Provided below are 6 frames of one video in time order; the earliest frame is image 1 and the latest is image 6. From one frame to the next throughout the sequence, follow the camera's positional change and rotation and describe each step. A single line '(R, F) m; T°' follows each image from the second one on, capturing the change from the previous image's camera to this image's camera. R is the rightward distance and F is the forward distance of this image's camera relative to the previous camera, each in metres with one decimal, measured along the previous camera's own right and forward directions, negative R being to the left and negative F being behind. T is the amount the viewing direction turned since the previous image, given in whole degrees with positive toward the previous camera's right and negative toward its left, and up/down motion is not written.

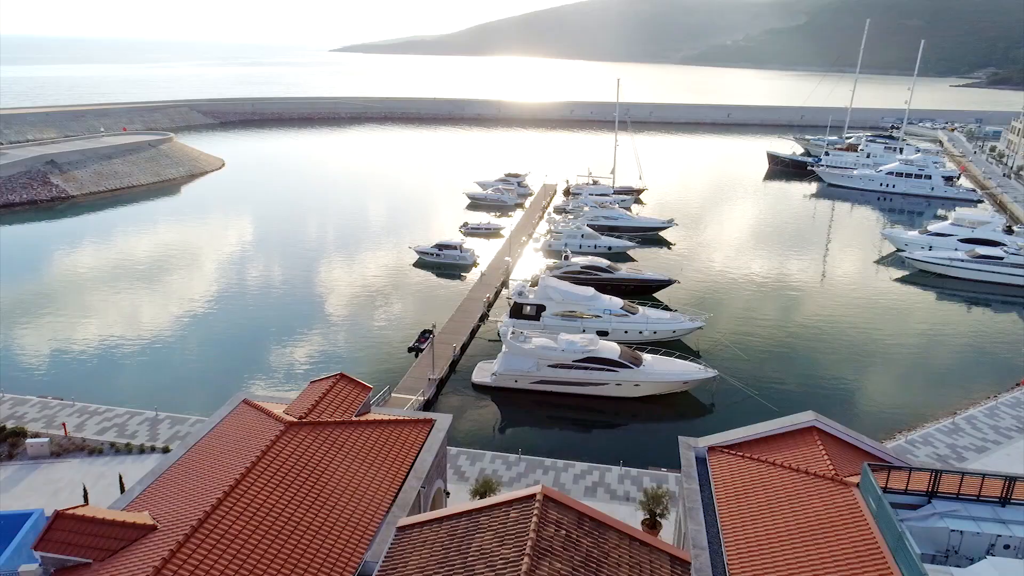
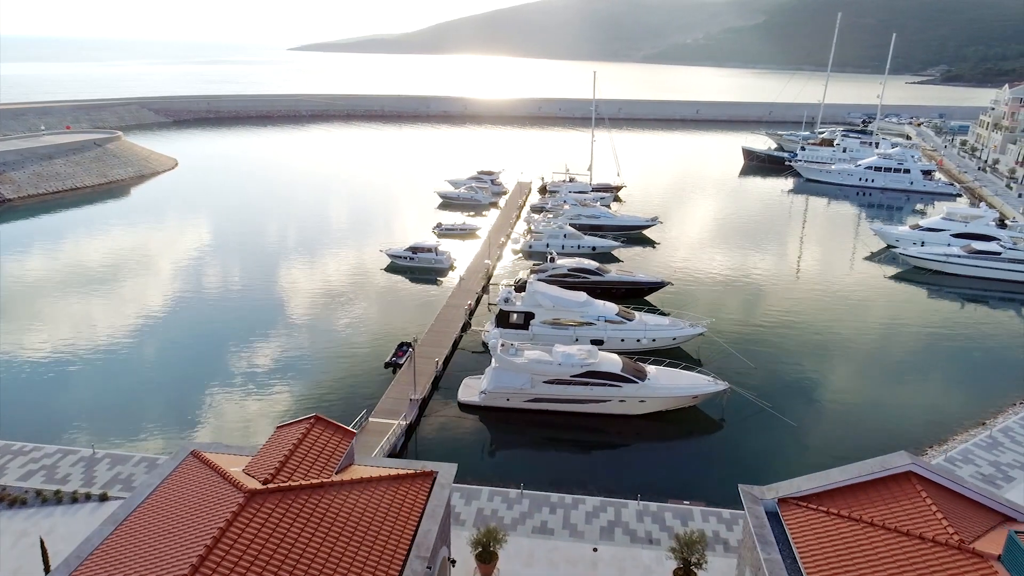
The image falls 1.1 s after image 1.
(-0.7, +2.0) m; +3°
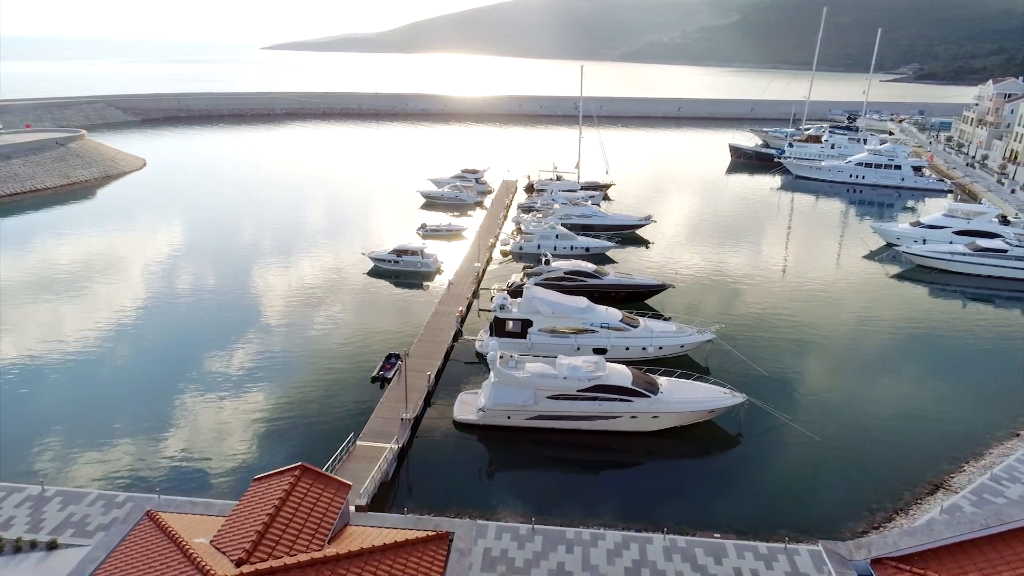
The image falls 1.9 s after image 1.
(-0.5, +1.5) m; +2°
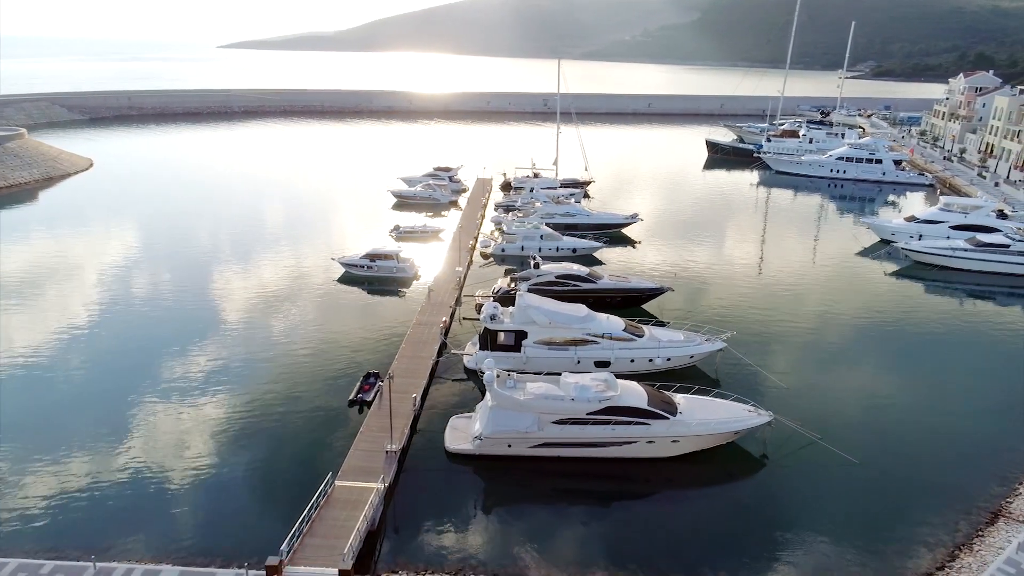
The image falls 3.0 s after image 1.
(-0.7, +2.0) m; +3°
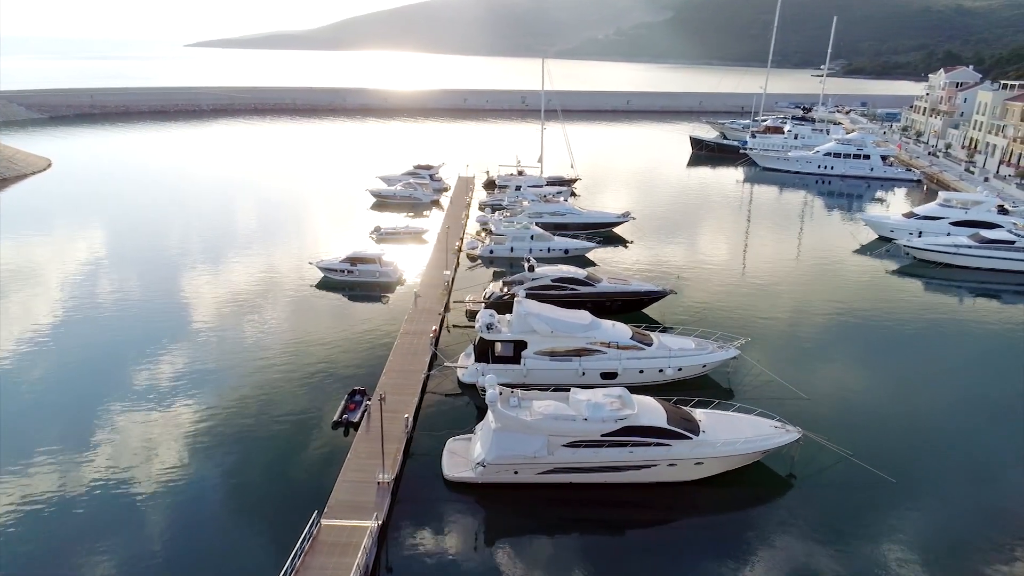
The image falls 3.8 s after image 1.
(-0.6, +1.5) m; +2°
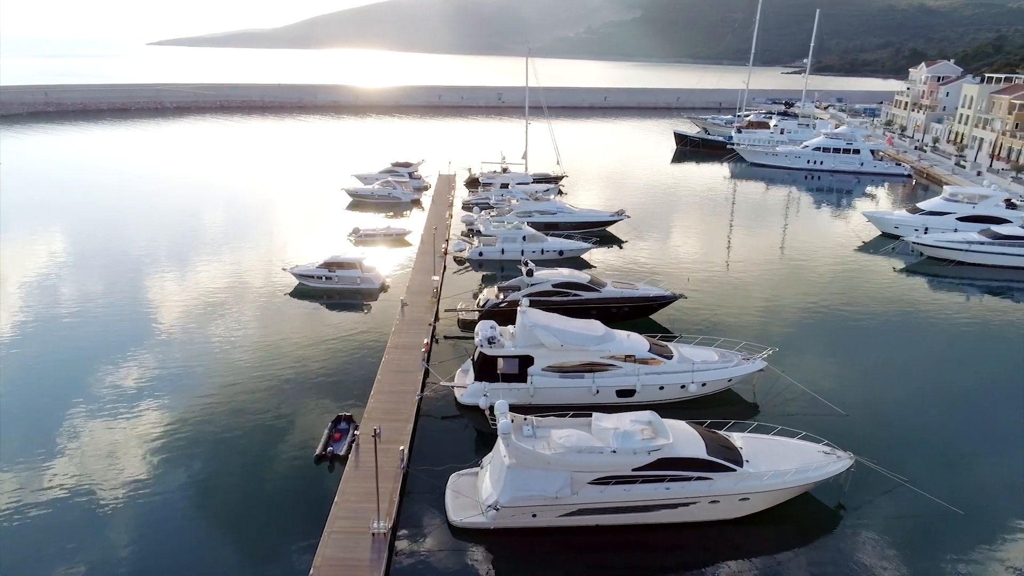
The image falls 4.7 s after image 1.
(-0.7, +1.9) m; +2°
